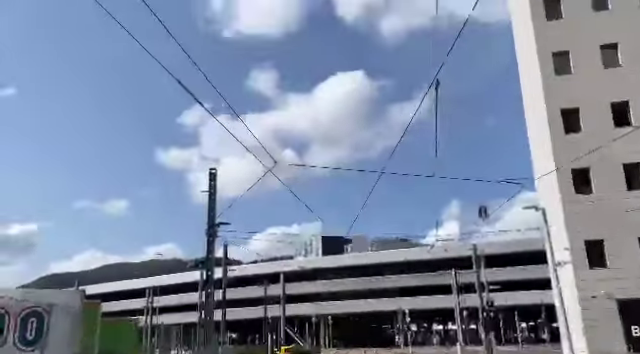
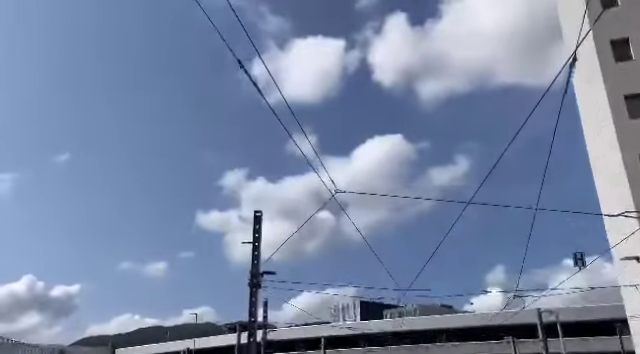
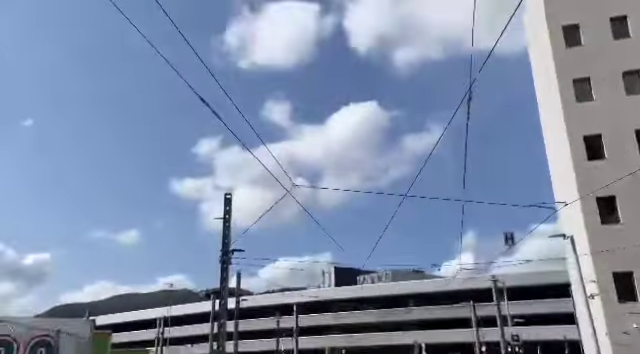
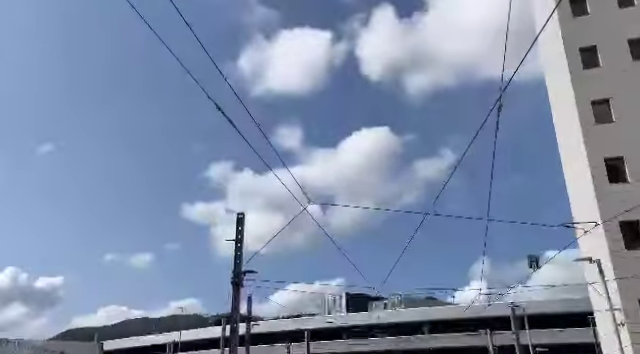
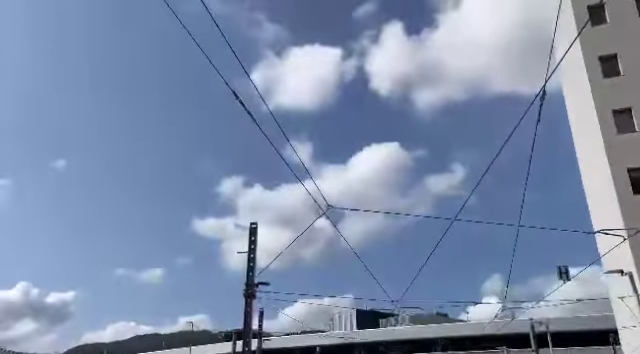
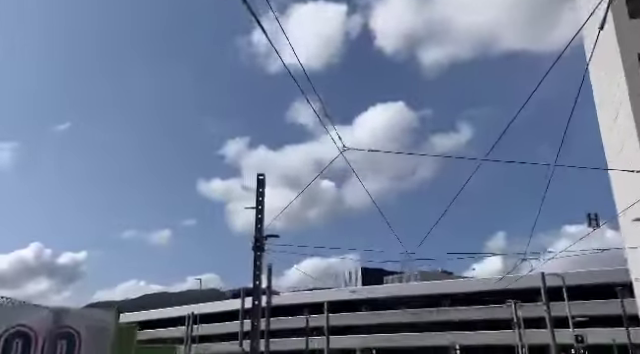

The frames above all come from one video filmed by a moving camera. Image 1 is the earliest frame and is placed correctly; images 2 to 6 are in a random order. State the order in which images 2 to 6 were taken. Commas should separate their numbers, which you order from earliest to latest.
3, 4, 5, 2, 6
